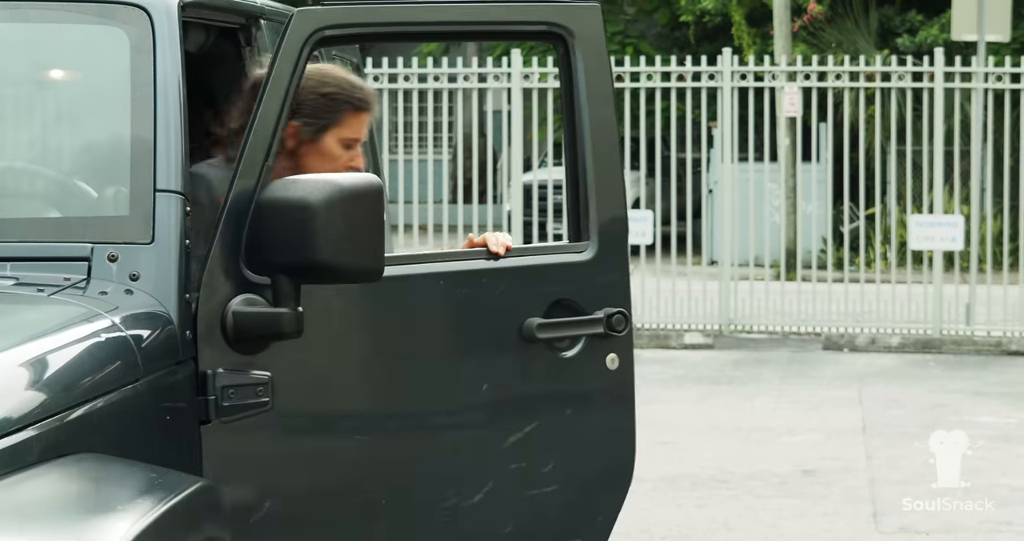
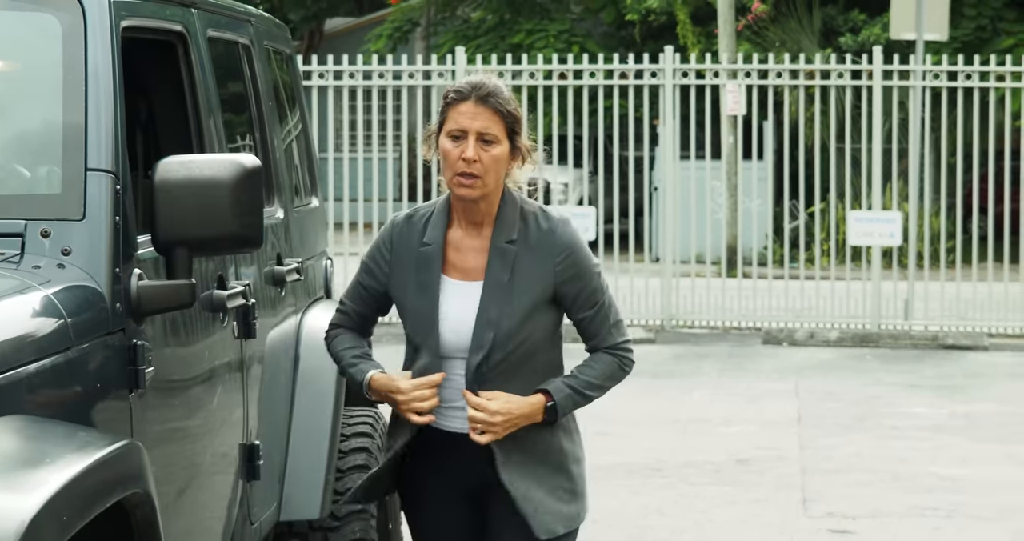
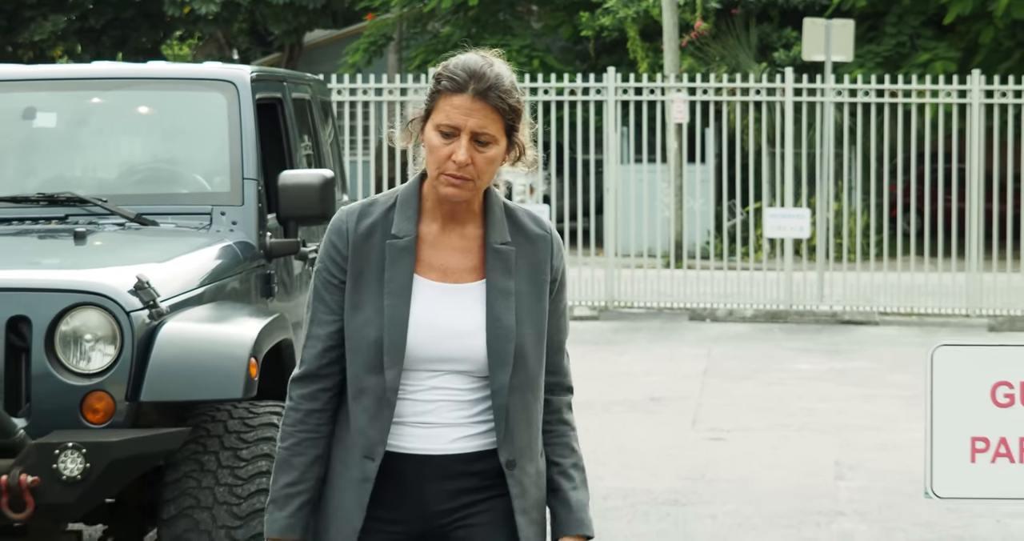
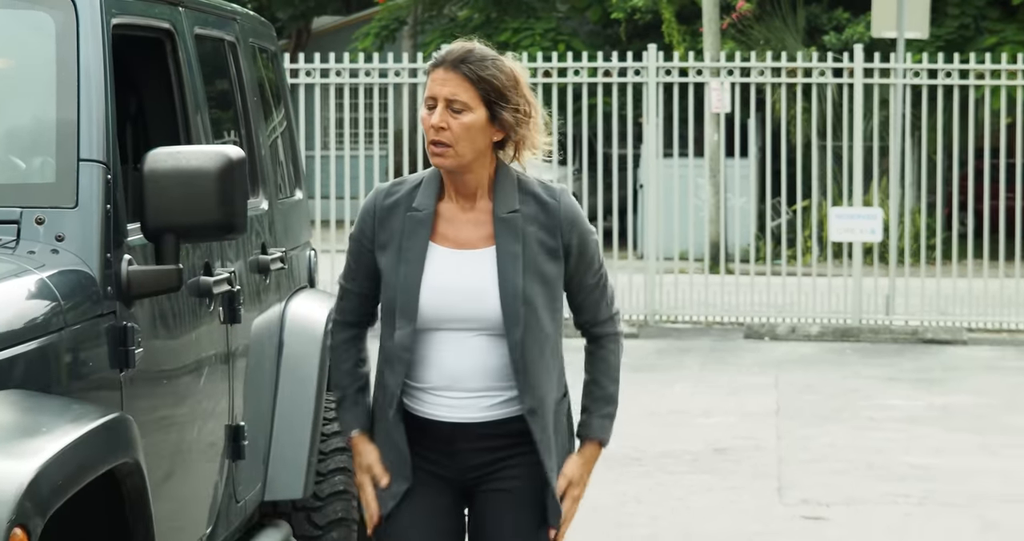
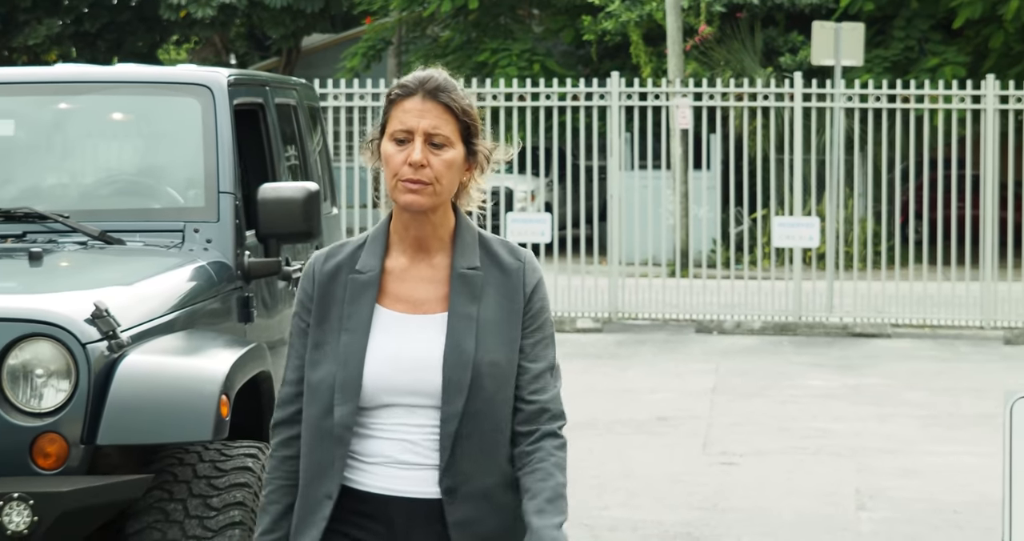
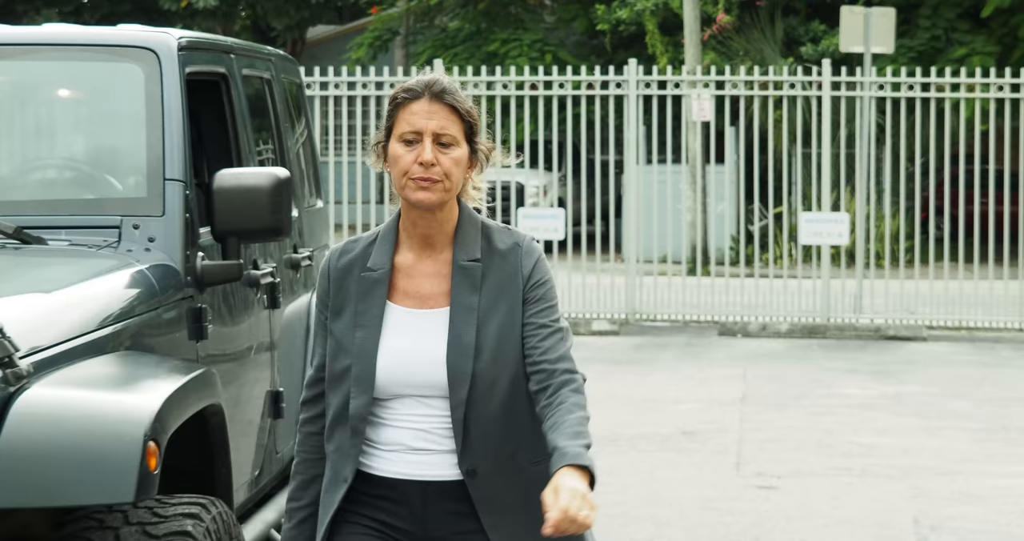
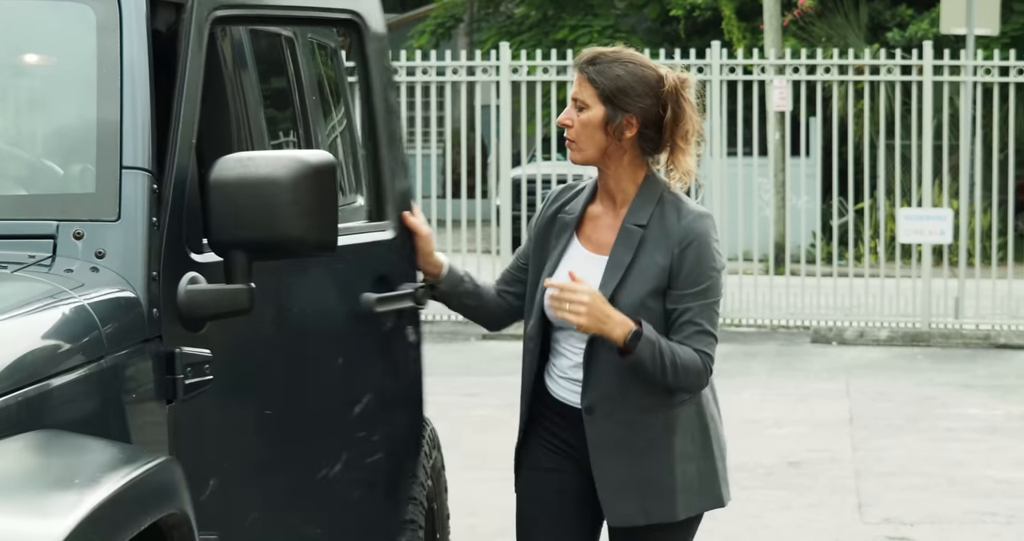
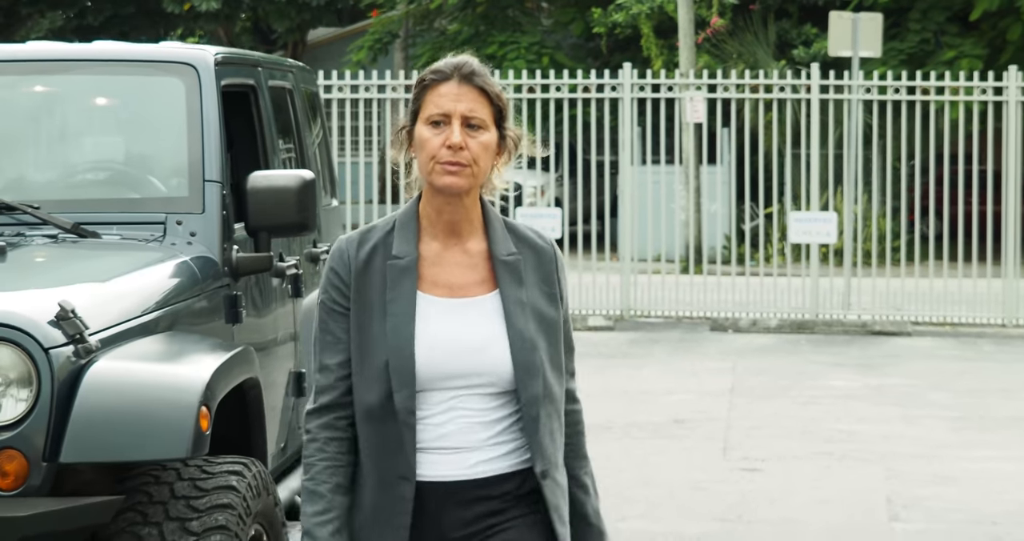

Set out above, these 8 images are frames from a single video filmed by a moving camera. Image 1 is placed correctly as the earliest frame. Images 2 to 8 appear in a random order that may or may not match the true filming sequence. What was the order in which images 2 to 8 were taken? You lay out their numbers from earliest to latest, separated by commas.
7, 2, 4, 6, 8, 5, 3
